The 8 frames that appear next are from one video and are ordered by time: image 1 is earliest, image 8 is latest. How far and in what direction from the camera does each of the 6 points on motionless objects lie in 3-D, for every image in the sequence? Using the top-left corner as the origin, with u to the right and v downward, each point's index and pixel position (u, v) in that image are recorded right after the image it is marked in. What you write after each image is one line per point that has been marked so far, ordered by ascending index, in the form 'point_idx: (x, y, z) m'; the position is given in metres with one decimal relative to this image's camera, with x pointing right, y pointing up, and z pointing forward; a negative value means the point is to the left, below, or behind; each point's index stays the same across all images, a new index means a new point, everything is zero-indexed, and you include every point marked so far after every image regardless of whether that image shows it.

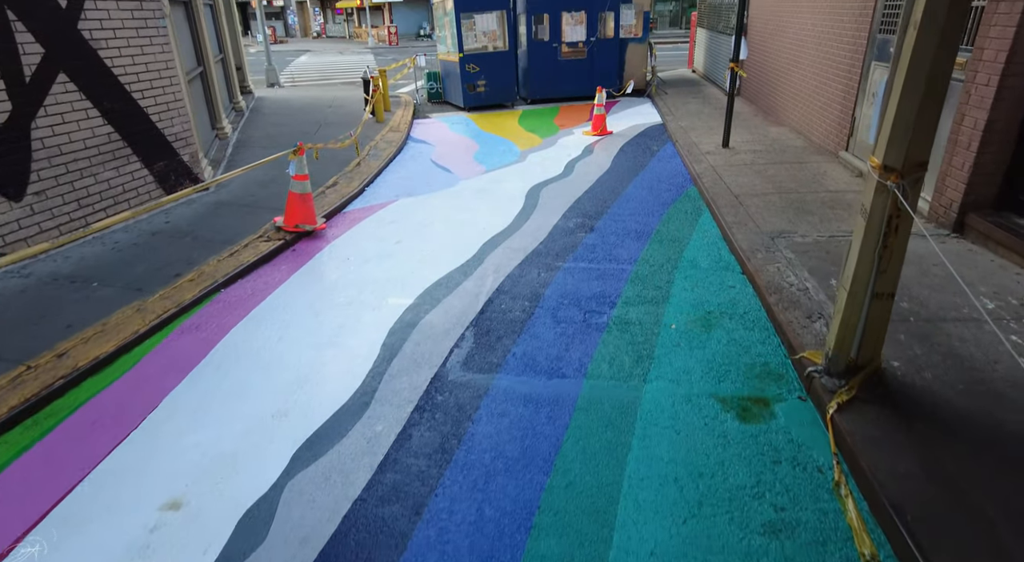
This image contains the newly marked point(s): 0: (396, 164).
0: (-1.8, +1.8, +8.5) m
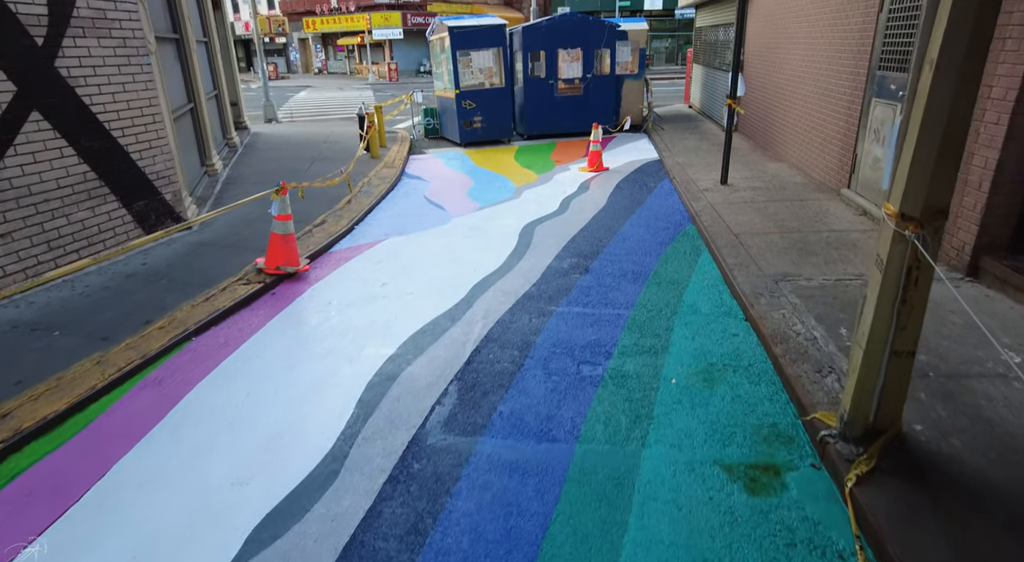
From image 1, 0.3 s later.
0: (-1.9, +1.2, +8.4) m
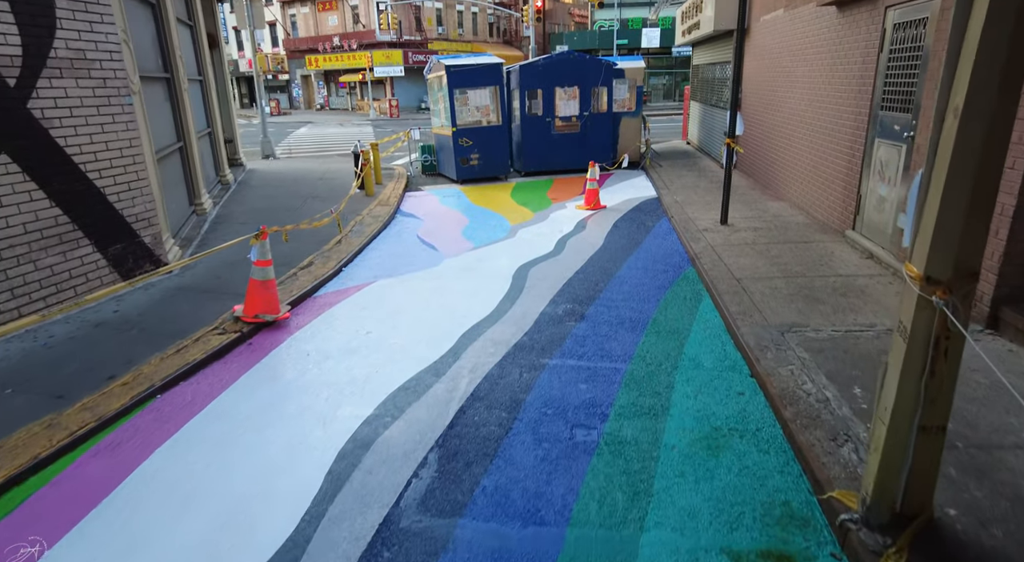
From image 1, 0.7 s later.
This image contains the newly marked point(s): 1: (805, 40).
0: (-2.0, +0.6, +8.2) m
1: (+4.5, +3.6, +8.3) m
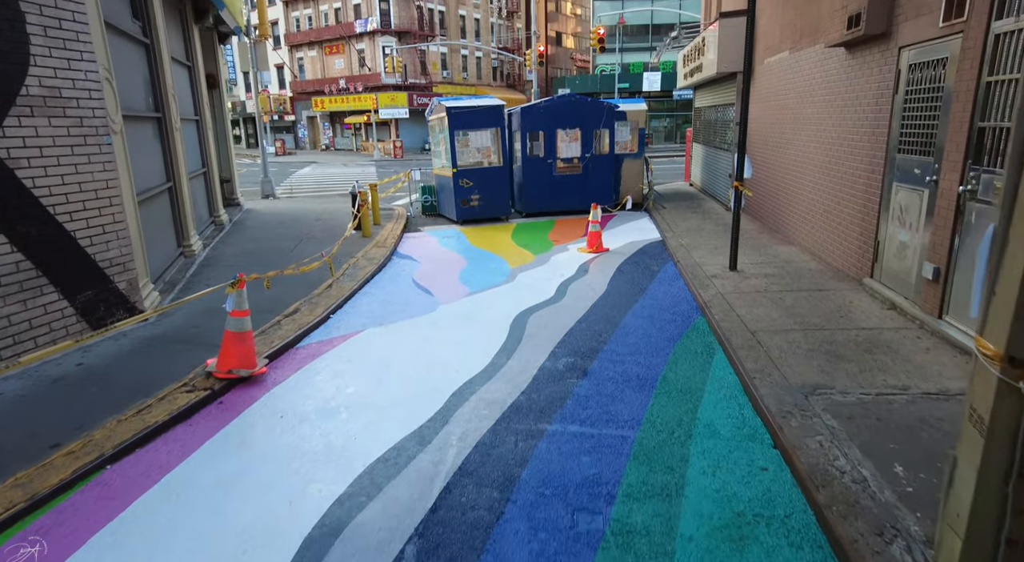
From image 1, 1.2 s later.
0: (-2.0, -0.1, +7.8) m
1: (+4.5, +2.9, +8.1) m
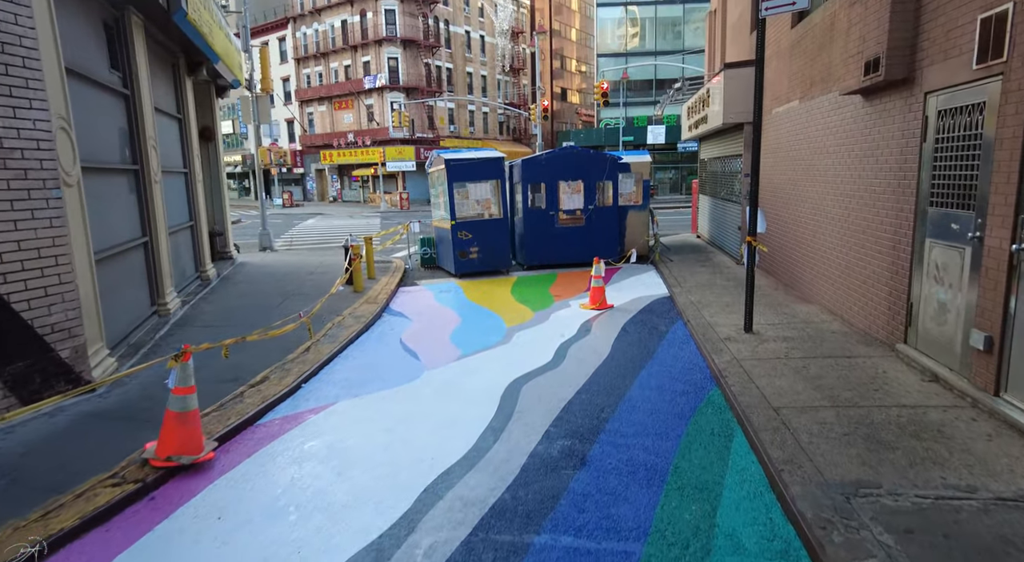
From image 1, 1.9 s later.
0: (-2.1, -0.9, +7.2) m
1: (+4.4, +2.1, +7.7) m
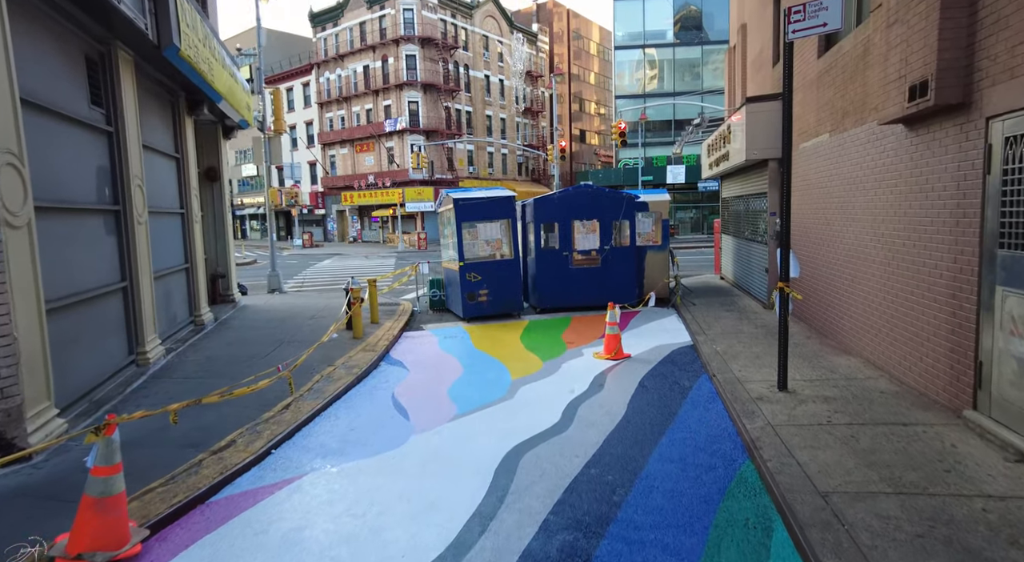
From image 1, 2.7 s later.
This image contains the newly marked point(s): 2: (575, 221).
0: (-2.0, -1.5, +6.5) m
1: (+4.5, +1.4, +7.0) m
2: (+1.5, +1.4, +13.0) m
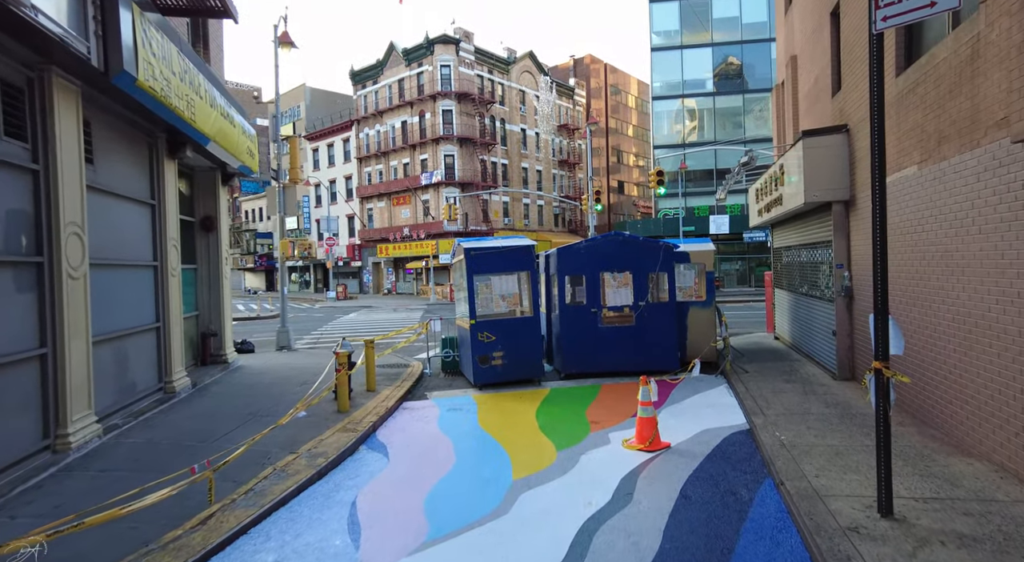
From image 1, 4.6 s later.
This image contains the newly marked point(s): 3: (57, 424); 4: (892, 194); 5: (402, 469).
0: (-2.1, -2.1, +5.0) m
1: (+4.5, +0.7, +5.2) m
2: (+1.9, +0.2, +11.4) m
3: (-5.0, -1.5, +6.0) m
4: (+5.0, +1.2, +7.2) m
5: (-1.3, -2.2, +6.4) m
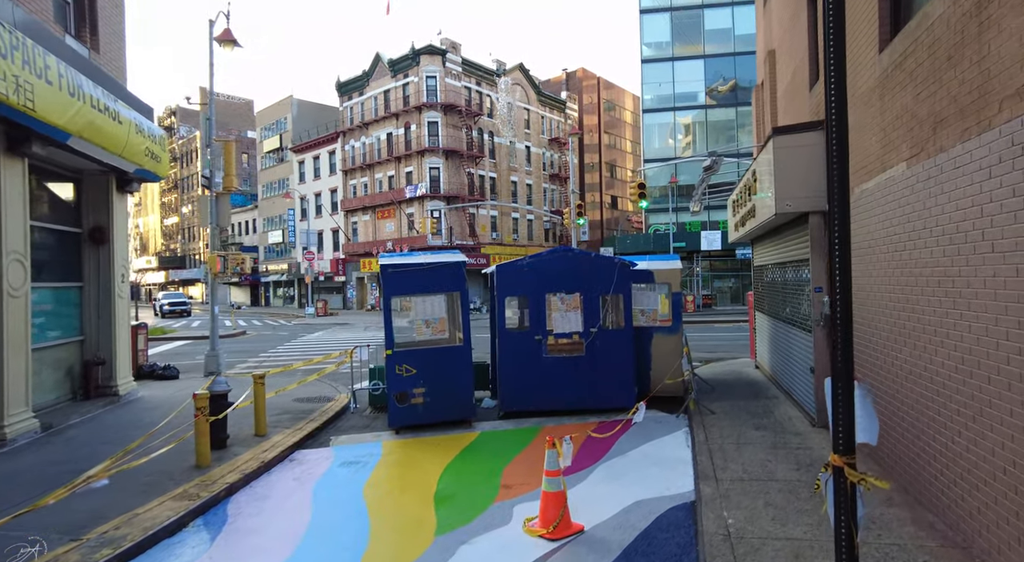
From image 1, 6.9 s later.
0: (-3.3, -2.3, +3.4) m
1: (+3.2, +0.5, +3.7) m
2: (+0.7, -0.3, +9.9) m
3: (-6.2, -1.8, +4.4) m
4: (+3.8, +0.8, +5.7) m
5: (-2.5, -2.4, +4.8) m
